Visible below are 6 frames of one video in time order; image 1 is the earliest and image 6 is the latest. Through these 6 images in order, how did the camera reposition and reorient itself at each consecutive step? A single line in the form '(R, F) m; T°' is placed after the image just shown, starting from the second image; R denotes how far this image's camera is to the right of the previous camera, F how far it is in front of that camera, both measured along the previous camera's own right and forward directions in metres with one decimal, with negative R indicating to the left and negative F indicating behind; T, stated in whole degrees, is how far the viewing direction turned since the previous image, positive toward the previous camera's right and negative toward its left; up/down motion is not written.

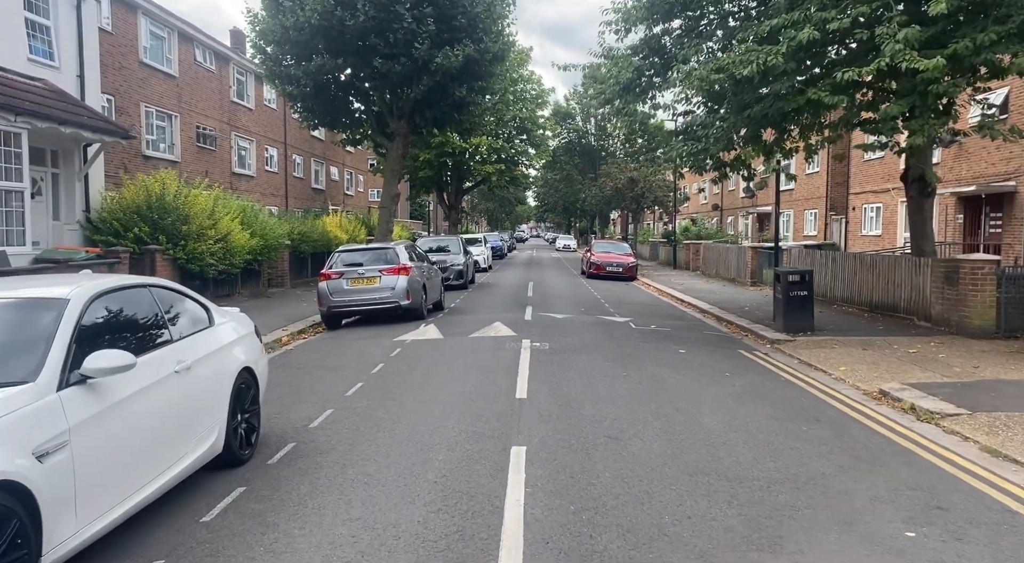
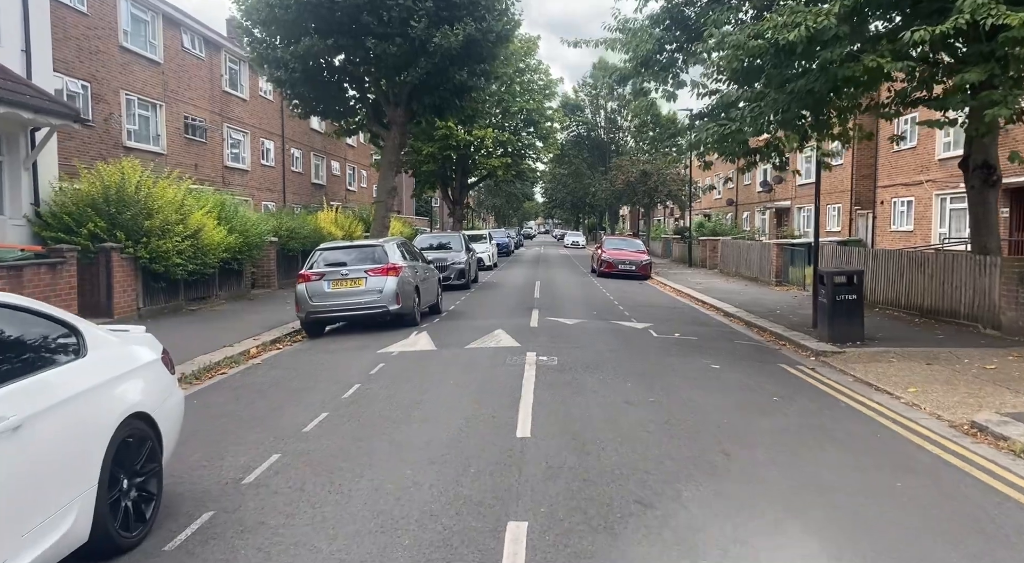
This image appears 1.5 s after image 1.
(+0.1, +1.5) m; -1°
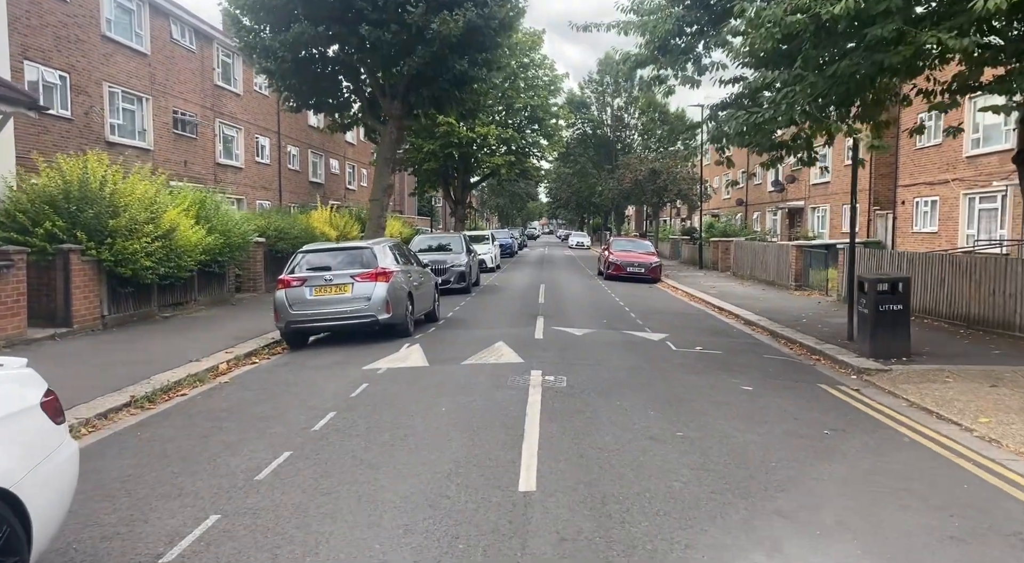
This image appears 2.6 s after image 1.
(0.0, +1.1) m; 0°
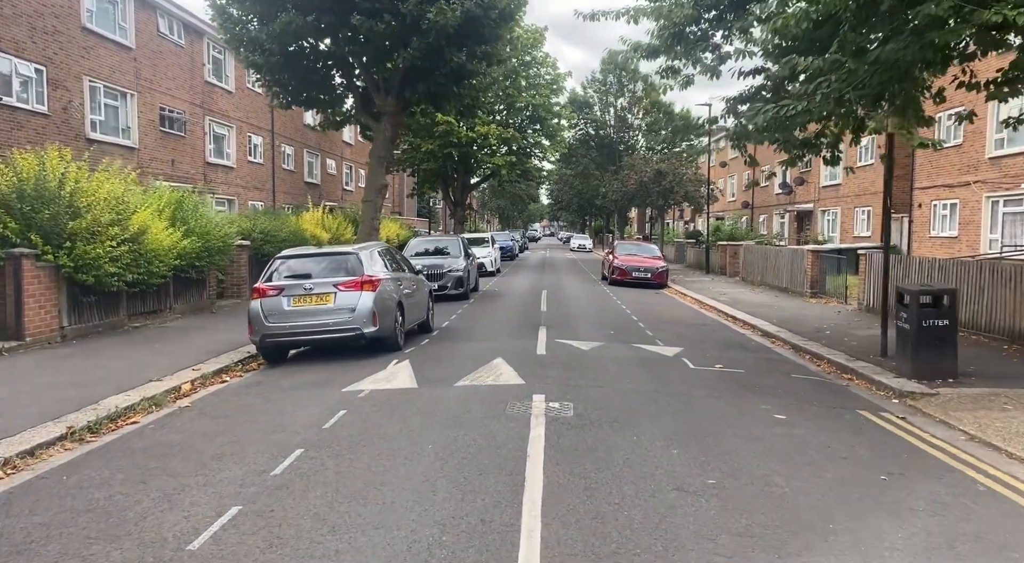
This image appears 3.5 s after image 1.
(0.0, +1.0) m; 0°
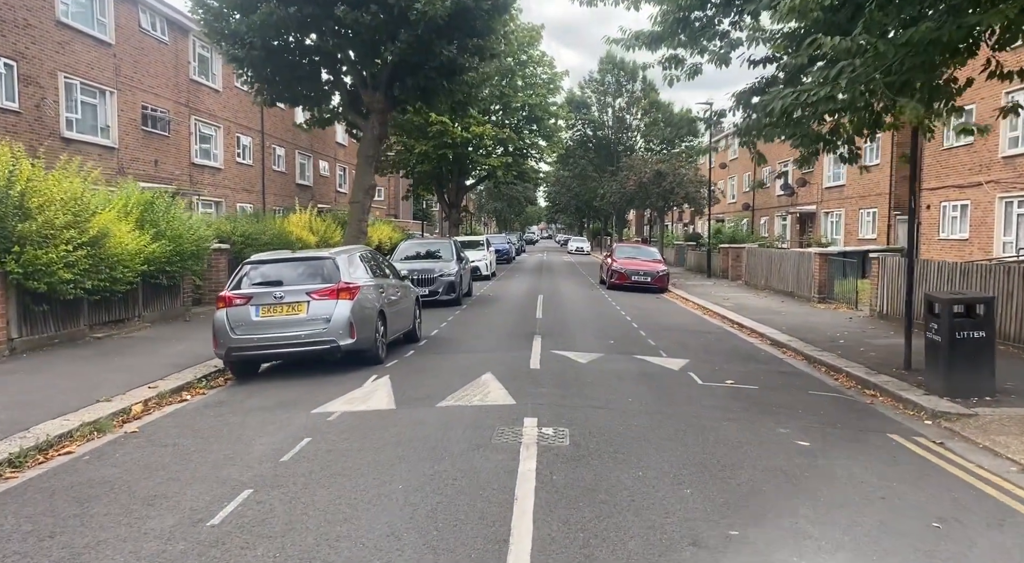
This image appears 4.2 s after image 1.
(+0.1, +0.8) m; 0°
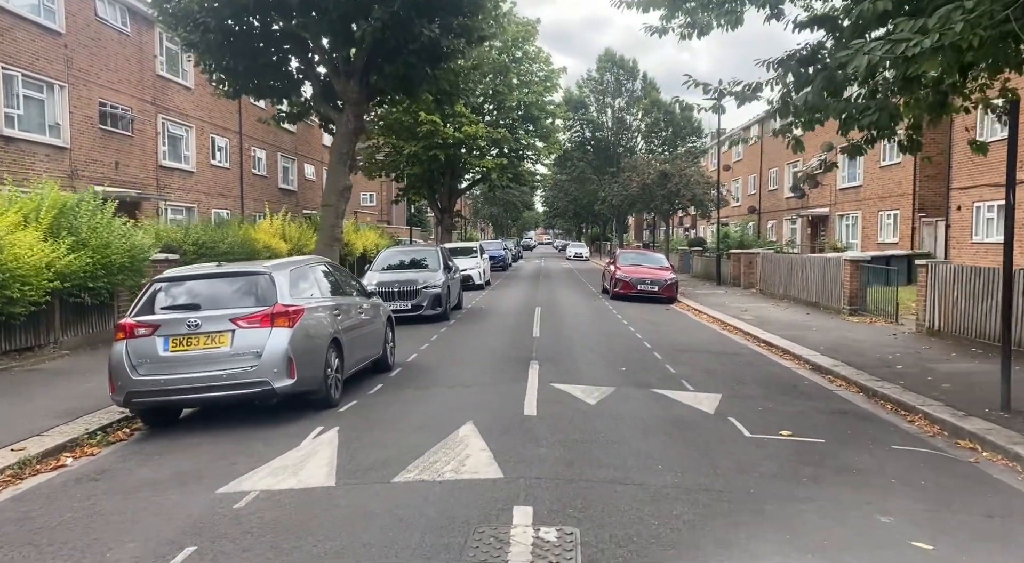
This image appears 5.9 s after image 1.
(+0.1, +1.9) m; 0°
